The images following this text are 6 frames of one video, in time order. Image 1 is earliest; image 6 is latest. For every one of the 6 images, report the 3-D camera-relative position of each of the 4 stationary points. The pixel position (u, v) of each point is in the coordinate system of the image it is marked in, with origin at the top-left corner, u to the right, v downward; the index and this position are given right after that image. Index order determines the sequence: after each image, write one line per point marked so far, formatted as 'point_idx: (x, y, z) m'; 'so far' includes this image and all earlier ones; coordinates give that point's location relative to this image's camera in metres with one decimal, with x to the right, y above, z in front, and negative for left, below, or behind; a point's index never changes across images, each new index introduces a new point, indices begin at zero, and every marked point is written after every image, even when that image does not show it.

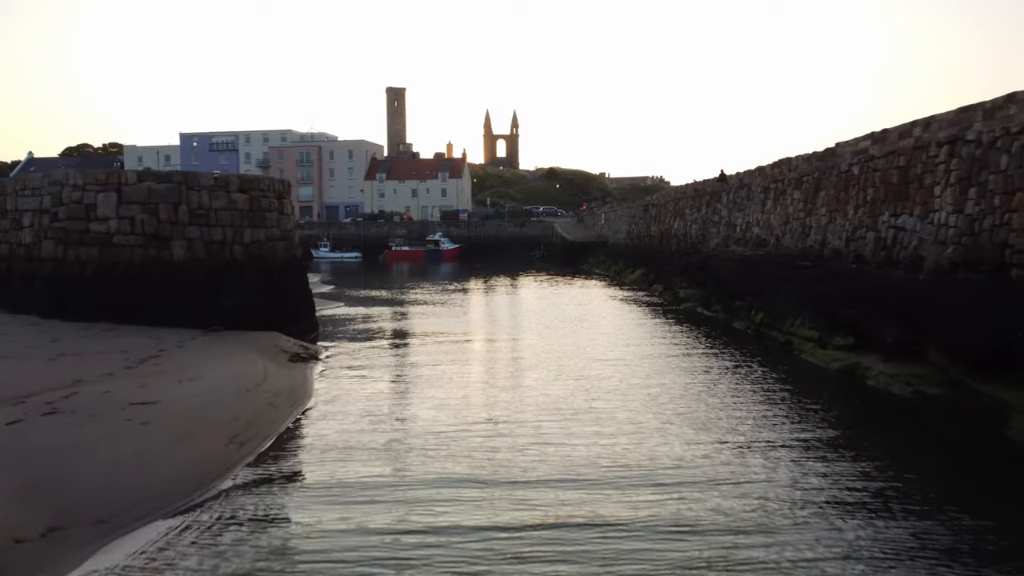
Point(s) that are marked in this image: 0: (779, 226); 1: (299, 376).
0: (+9.2, +2.1, +19.6) m
1: (-4.4, -1.9, +11.6) m
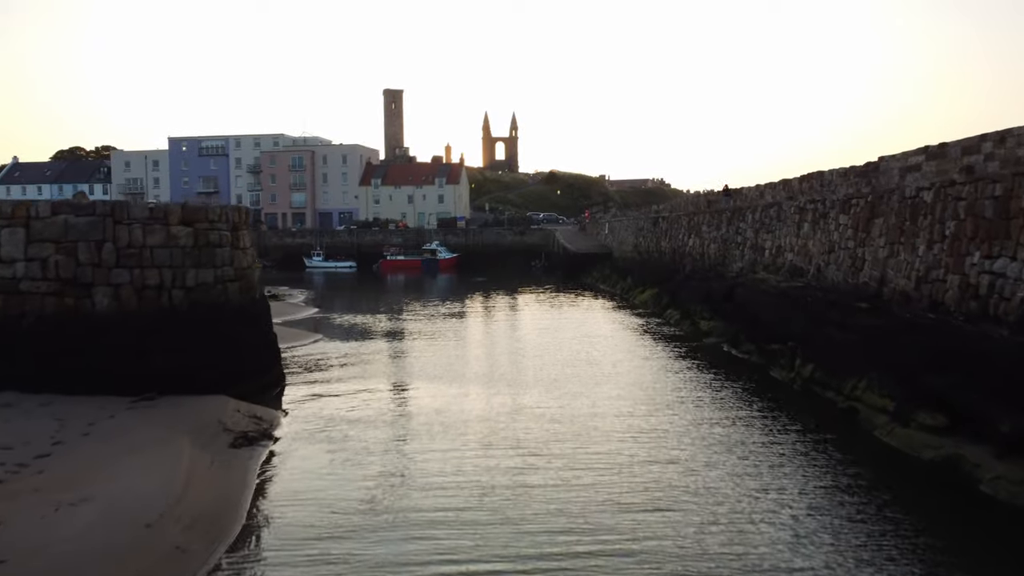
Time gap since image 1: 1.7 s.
0: (+9.2, +1.0, +17.0) m
1: (-4.4, -3.0, +9.0) m
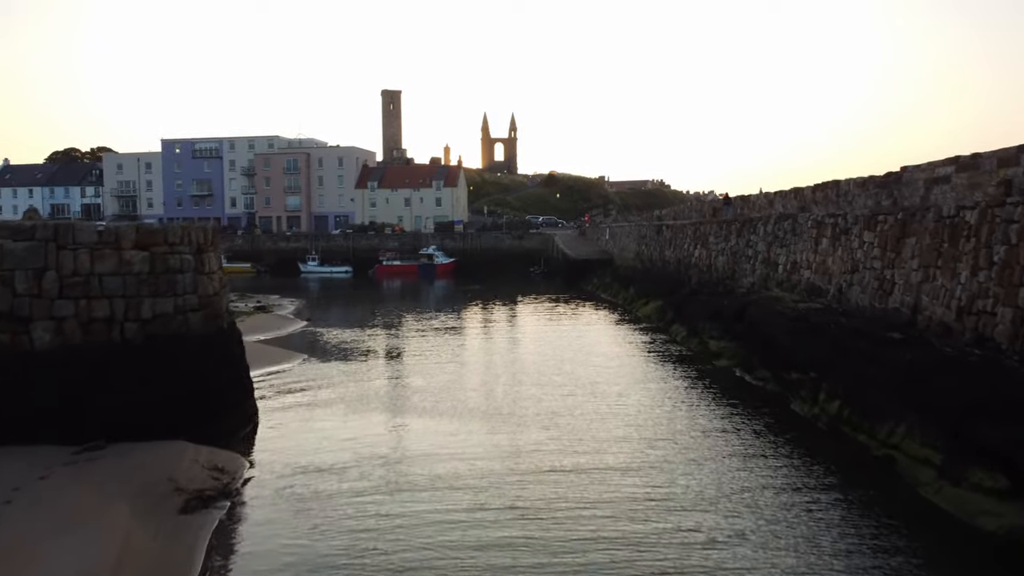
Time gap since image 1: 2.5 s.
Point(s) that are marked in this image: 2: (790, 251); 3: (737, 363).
0: (+9.1, +0.4, +15.7) m
1: (-4.5, -3.6, +7.7) m
2: (+9.2, +1.2, +18.8) m
3: (+7.0, -2.3, +17.6) m
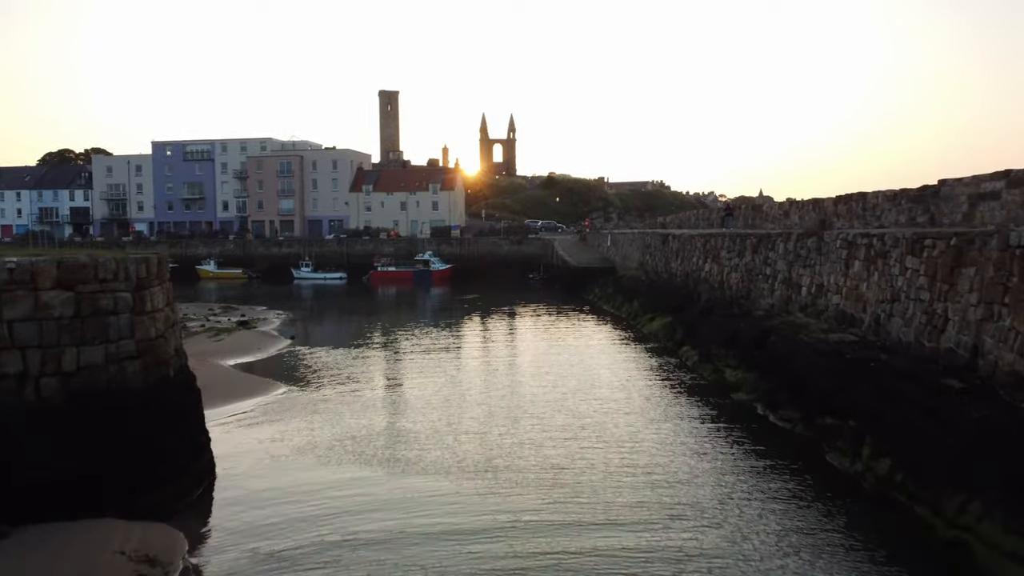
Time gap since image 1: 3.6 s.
0: (+9.0, -0.4, +14.0) m
1: (-4.6, -4.4, +6.0) m
2: (+9.1, +0.5, +17.0) m
3: (+6.9, -3.1, +15.8) m
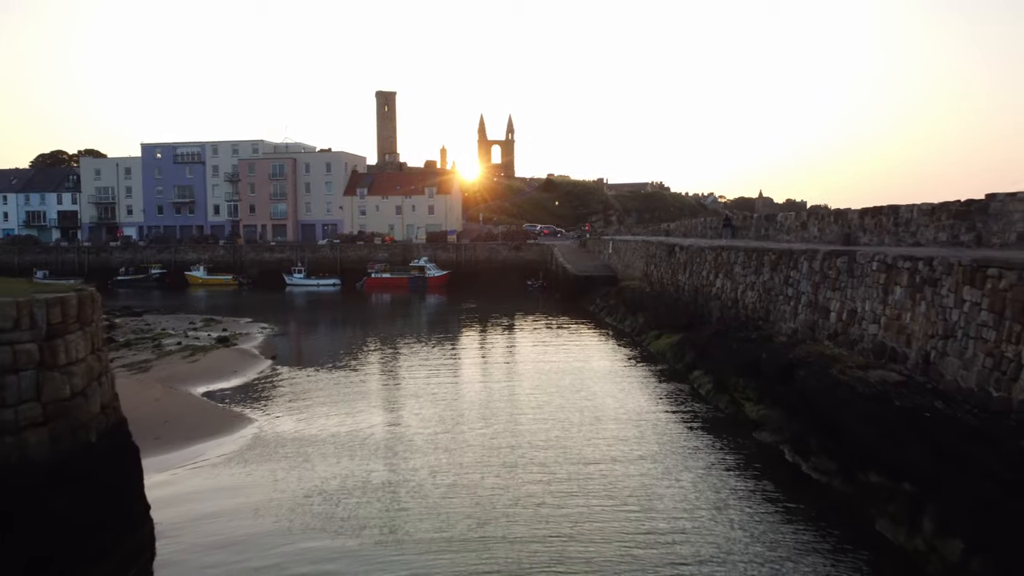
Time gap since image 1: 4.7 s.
0: (+8.9, -1.1, +12.2) m
1: (-4.6, -5.1, +4.1) m
2: (+9.0, -0.2, +15.3) m
3: (+6.8, -3.8, +14.0) m
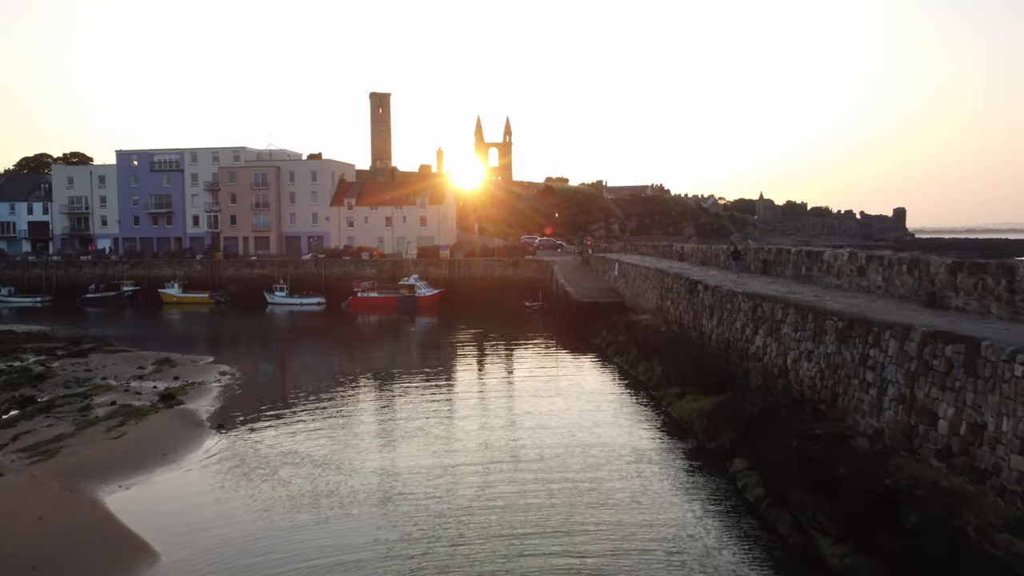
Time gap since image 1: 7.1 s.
0: (+8.8, -3.1, +8.0) m
1: (-4.7, -7.1, -0.1) m
2: (+8.9, -2.2, +11.1) m
3: (+6.6, -5.8, +9.8) m
